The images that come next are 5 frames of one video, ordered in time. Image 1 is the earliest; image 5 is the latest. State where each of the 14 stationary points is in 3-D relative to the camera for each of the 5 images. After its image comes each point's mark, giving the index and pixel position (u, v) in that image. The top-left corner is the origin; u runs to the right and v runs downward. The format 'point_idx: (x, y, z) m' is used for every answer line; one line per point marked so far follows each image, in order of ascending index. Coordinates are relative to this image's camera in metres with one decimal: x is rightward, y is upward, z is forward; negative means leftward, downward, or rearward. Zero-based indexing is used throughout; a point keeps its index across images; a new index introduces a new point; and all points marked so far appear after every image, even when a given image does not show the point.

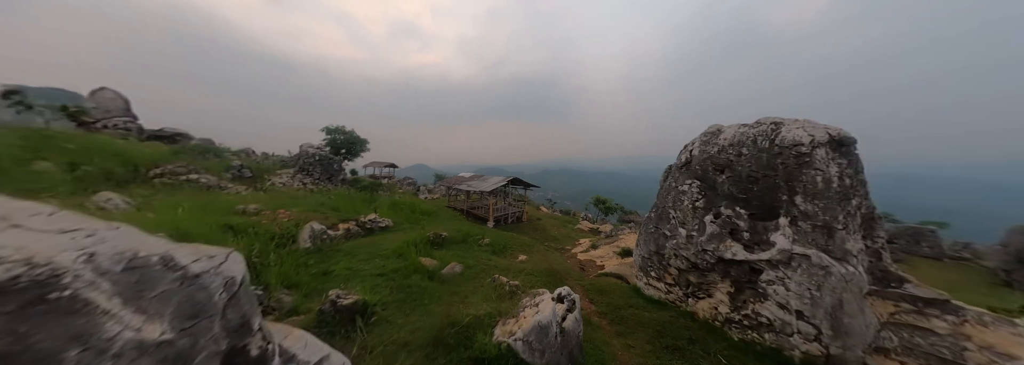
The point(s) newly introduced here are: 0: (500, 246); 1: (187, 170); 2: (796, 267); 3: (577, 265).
0: (-0.8, -4.1, +14.6) m
1: (-21.3, +0.8, +15.8) m
2: (+6.5, -2.0, +5.4) m
3: (+3.9, -5.1, +14.8) m
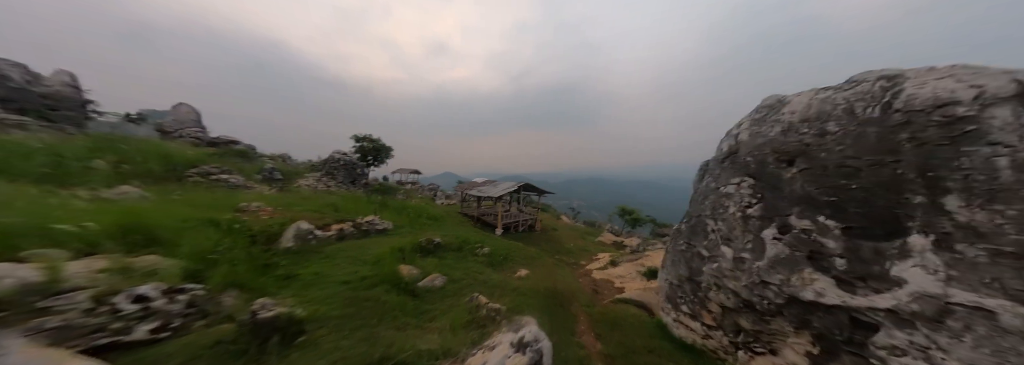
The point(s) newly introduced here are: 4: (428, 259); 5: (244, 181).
0: (-0.7, -4.2, +12.9) m
1: (-20.8, +0.8, +16.9) m
2: (+5.4, -1.8, +2.9) m
3: (+4.0, -5.4, +12.3) m
4: (-4.0, -3.7, +11.4) m
5: (-19.6, +0.1, +17.4) m
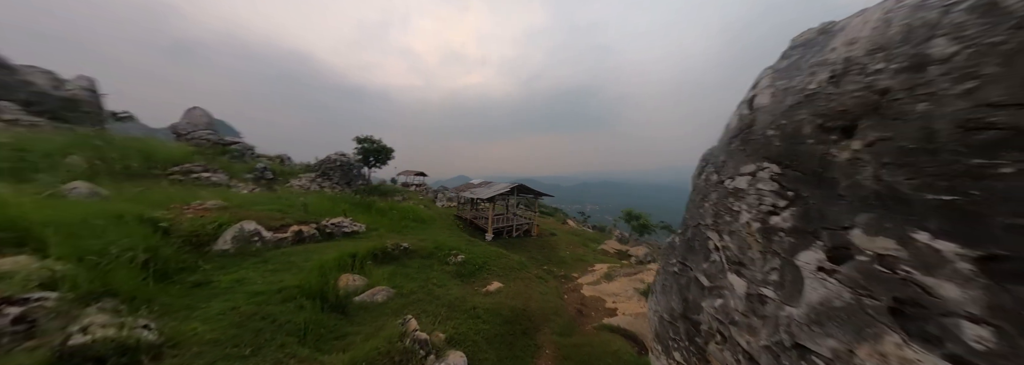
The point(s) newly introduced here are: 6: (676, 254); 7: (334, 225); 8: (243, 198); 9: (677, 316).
0: (-1.9, -4.1, +11.2) m
1: (-21.6, +0.9, +16.6) m
2: (+3.5, -1.6, +0.8) m
3: (+2.7, -5.3, +10.3) m
4: (-5.4, -3.6, +10.0) m
5: (-20.4, +0.3, +17.0) m
6: (+3.5, -1.5, +5.1) m
7: (-9.4, -2.2, +12.5) m
8: (-14.5, -0.8, +12.7) m
9: (+3.3, -2.7, +4.8) m
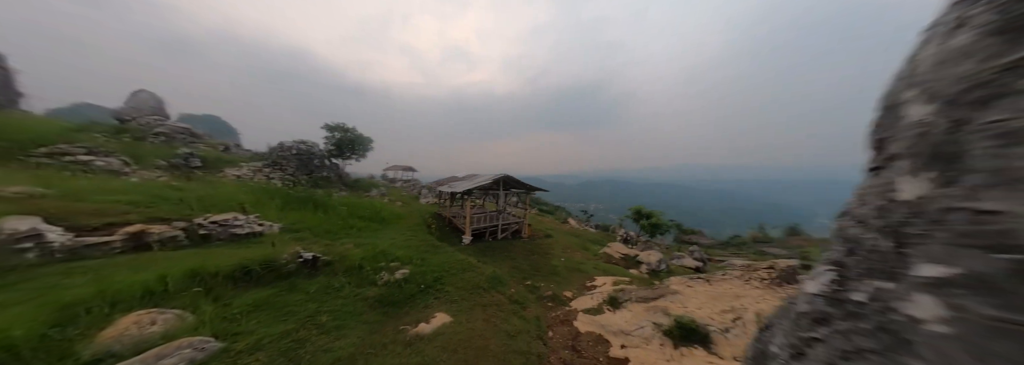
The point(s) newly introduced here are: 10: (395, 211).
0: (-3.3, -3.5, +7.4) m
1: (-22.9, +1.6, +13.2) m
2: (+2.0, -1.1, -3.1) m
3: (+1.3, -4.7, +6.4) m
4: (-6.8, -2.9, +6.2) m
5: (-21.7, +0.9, +13.5) m
6: (+2.0, -0.9, +1.2) m
7: (-10.8, -1.6, +8.8) m
8: (-15.9, -0.2, +9.2) m
9: (+1.8, -2.0, +0.9) m
10: (-8.9, -2.2, +18.1) m
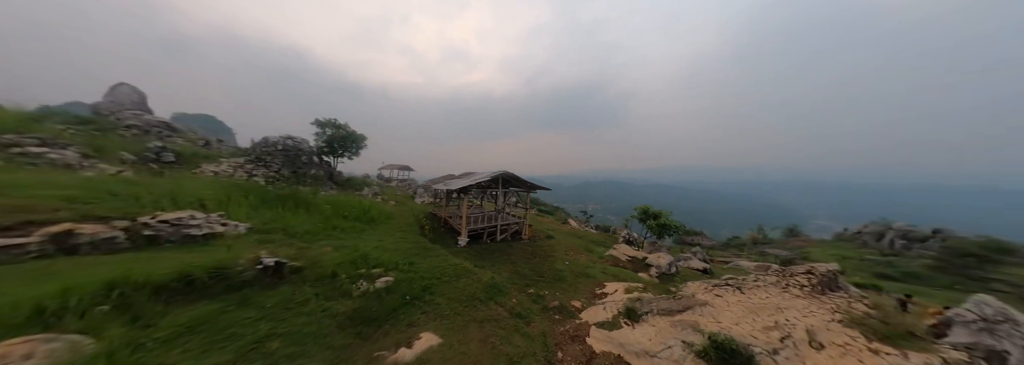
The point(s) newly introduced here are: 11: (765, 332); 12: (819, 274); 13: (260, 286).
0: (-3.2, -3.3, +6.1) m
1: (-22.9, +1.9, +11.8) m
2: (+2.1, -0.8, -4.3) m
3: (+1.4, -4.4, +5.2) m
4: (-6.7, -2.7, +5.0) m
5: (-21.7, +1.2, +12.2) m
6: (+2.1, -0.7, 0.0) m
7: (-10.7, -1.3, +7.5) m
8: (-15.8, +0.1, +7.8) m
9: (+1.9, -1.8, -0.3) m
10: (-8.9, -2.0, +16.8) m
11: (+6.4, -3.8, +6.0) m
12: (+10.7, -3.2, +8.2) m
13: (-6.4, -2.6, +6.1) m
